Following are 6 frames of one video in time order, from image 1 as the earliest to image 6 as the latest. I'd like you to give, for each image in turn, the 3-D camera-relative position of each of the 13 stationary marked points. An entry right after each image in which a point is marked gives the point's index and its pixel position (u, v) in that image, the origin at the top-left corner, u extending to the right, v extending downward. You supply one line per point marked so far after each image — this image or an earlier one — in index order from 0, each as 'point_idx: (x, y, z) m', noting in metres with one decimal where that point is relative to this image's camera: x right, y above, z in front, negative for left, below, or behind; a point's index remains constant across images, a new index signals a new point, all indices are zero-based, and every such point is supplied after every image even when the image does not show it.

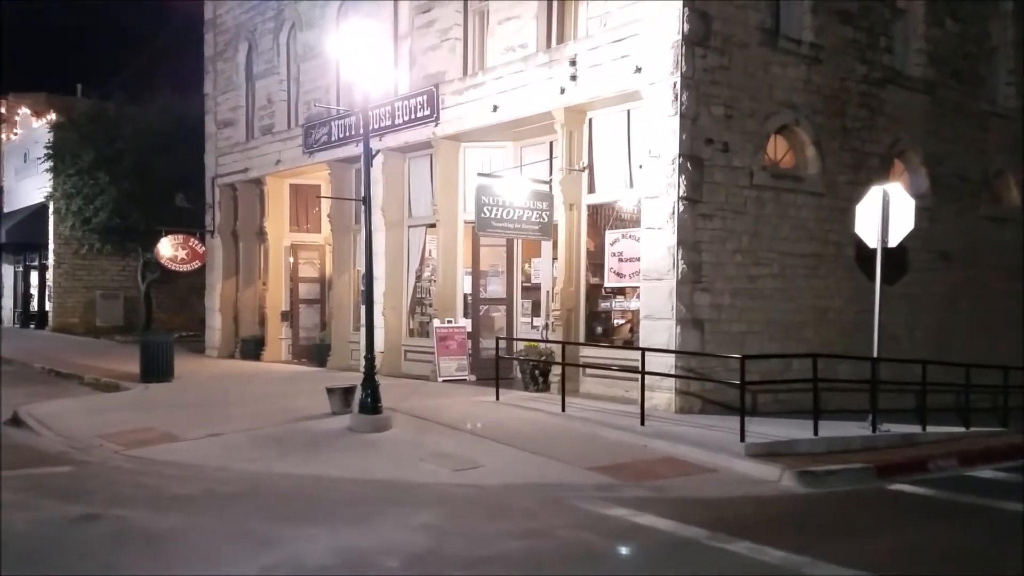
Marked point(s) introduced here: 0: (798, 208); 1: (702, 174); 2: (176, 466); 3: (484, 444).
0: (+4.7, +1.3, +13.3) m
1: (+2.8, +1.7, +11.8) m
2: (-3.7, -2.0, +8.9) m
3: (-0.3, -1.9, +9.8) m
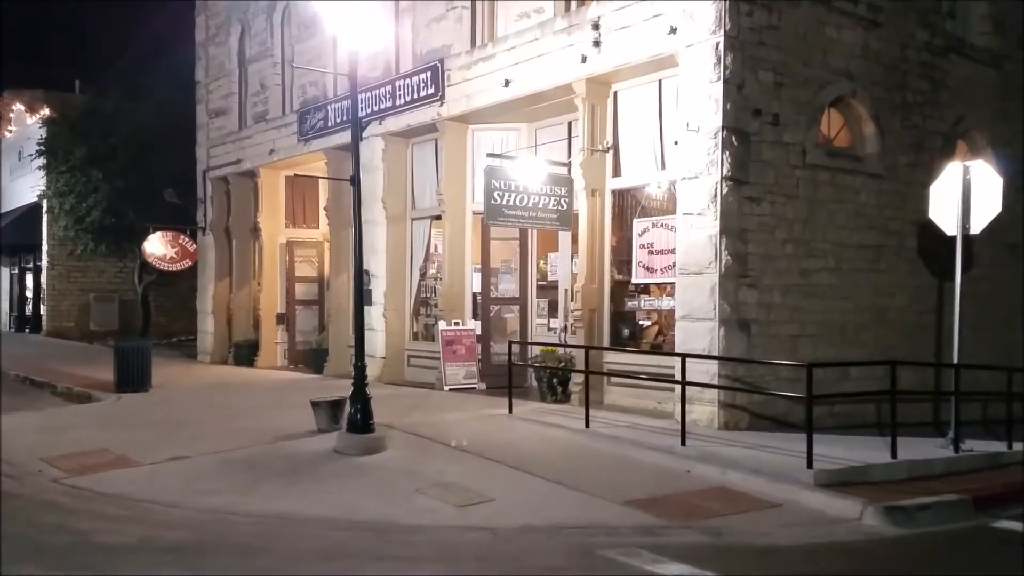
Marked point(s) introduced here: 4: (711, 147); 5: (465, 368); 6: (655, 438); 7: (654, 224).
0: (+4.9, +1.4, +11.6) m
1: (+3.0, +1.7, +10.1) m
2: (-3.6, -1.9, +7.3) m
3: (-0.2, -1.8, +8.2) m
4: (+2.5, +1.7, +10.0) m
5: (-0.8, -1.4, +13.7) m
6: (+1.7, -1.7, +9.3) m
7: (+2.0, +0.9, +11.4) m
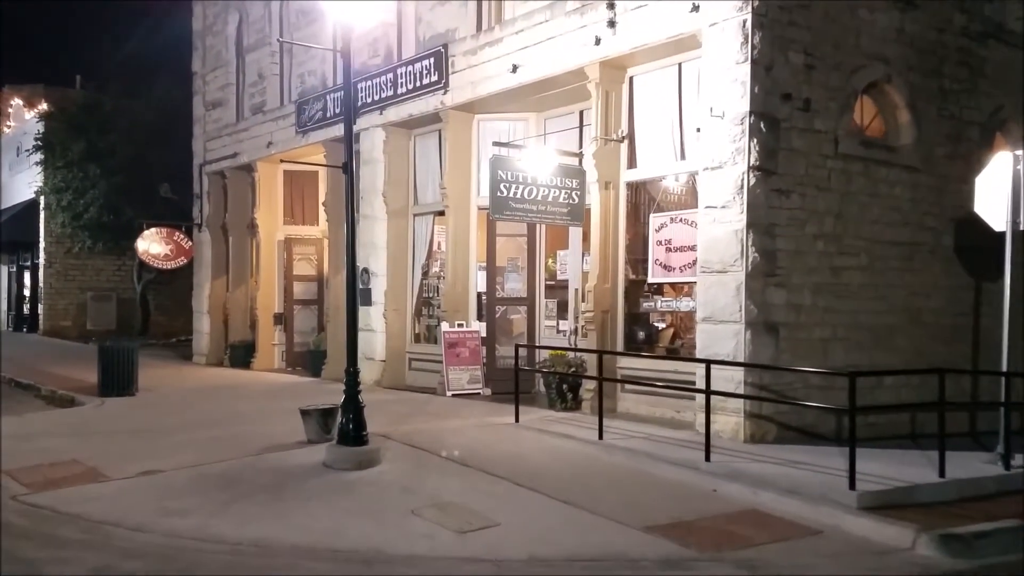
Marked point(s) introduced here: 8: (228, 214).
0: (+5.0, +1.4, +10.7) m
1: (+3.1, +1.7, +9.3) m
2: (-3.5, -1.9, +6.5) m
3: (-0.1, -1.8, +7.4) m
4: (+2.6, +1.8, +9.1) m
5: (-0.7, -1.3, +12.9) m
6: (+1.7, -1.7, +8.5) m
7: (+2.1, +0.9, +10.6) m
8: (-6.8, +1.8, +19.4) m
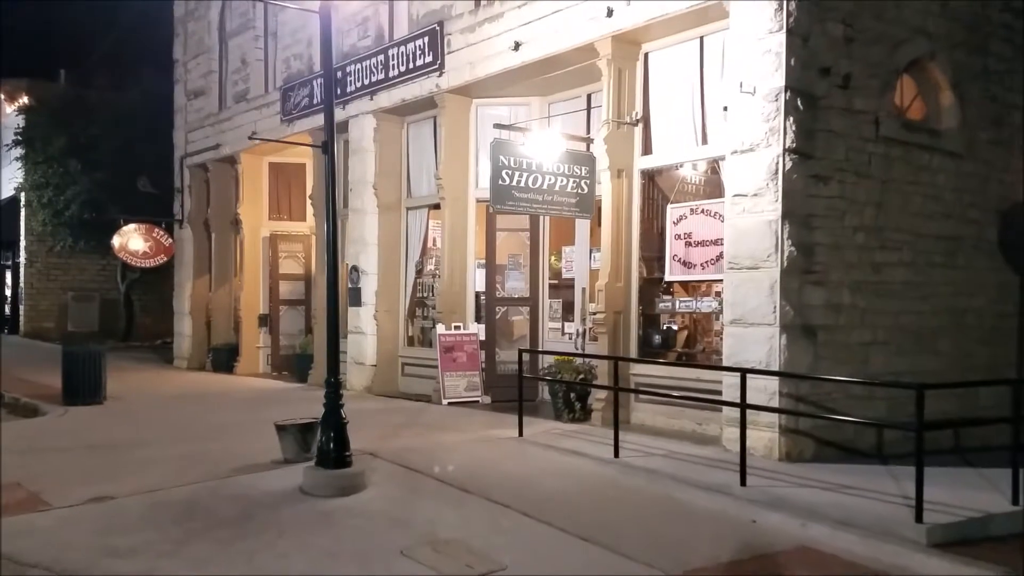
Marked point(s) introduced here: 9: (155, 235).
0: (+5.1, +1.4, +9.7) m
1: (+3.1, +1.7, +8.3) m
2: (-3.4, -1.9, +5.5) m
3: (-0.1, -1.8, +6.3) m
4: (+2.6, +1.8, +8.1) m
5: (-0.7, -1.3, +11.9) m
6: (+1.8, -1.7, +7.4) m
7: (+2.1, +0.9, +9.5) m
8: (-6.8, +1.8, +18.3) m
9: (-8.4, +1.2, +18.9) m
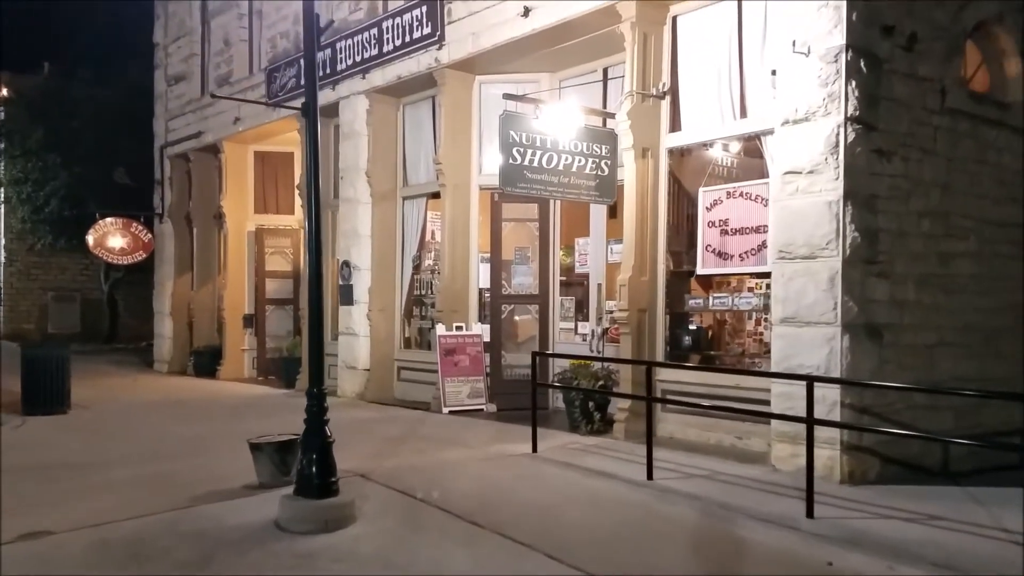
0: (+5.2, +1.5, +8.6) m
1: (+3.2, +1.8, +7.1) m
2: (-3.3, -1.8, +4.3) m
3: (+0.1, -1.8, +5.1) m
4: (+2.7, +1.8, +6.9) m
5: (-0.6, -1.3, +10.7) m
6: (+1.9, -1.6, +6.2) m
7: (+2.3, +1.0, +8.4) m
8: (-6.8, +1.8, +17.1) m
9: (-8.3, +1.3, +17.7) m
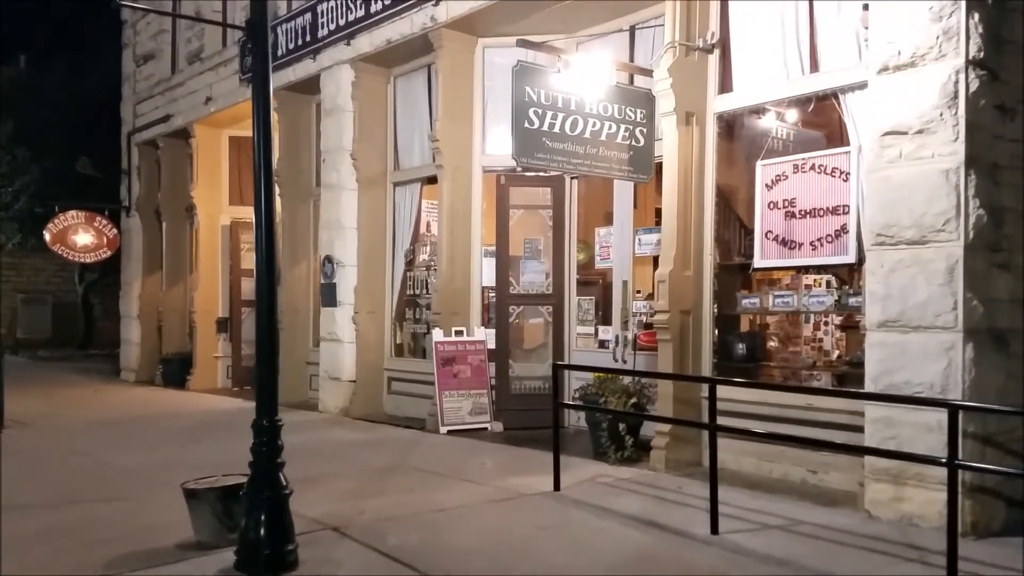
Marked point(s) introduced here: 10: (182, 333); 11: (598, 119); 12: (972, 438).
0: (+5.3, +1.5, +7.0) m
1: (+3.4, +1.8, +5.5) m
2: (-3.1, -1.8, +2.6) m
3: (+0.2, -1.7, +3.5) m
4: (+2.9, +1.9, +5.4) m
5: (-0.5, -1.3, +9.1) m
6: (+2.0, -1.6, +4.6) m
7: (+2.4, +1.0, +6.8) m
8: (-6.7, +1.8, +15.4) m
9: (-8.3, +1.3, +16.0) m
10: (-6.4, -0.9, +15.5) m
11: (+0.7, +1.5, +7.0) m
12: (+3.0, -1.0, +5.3) m
